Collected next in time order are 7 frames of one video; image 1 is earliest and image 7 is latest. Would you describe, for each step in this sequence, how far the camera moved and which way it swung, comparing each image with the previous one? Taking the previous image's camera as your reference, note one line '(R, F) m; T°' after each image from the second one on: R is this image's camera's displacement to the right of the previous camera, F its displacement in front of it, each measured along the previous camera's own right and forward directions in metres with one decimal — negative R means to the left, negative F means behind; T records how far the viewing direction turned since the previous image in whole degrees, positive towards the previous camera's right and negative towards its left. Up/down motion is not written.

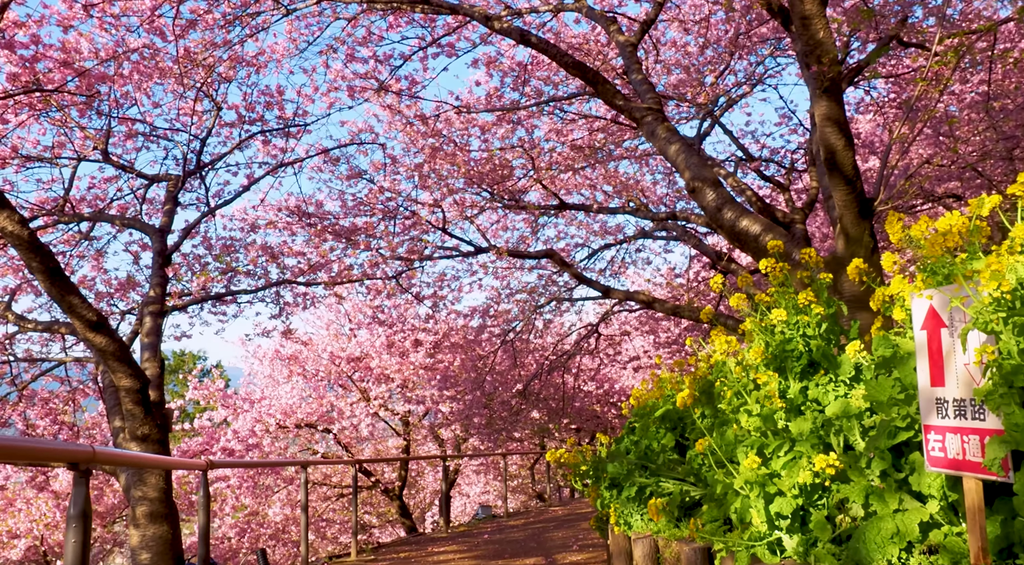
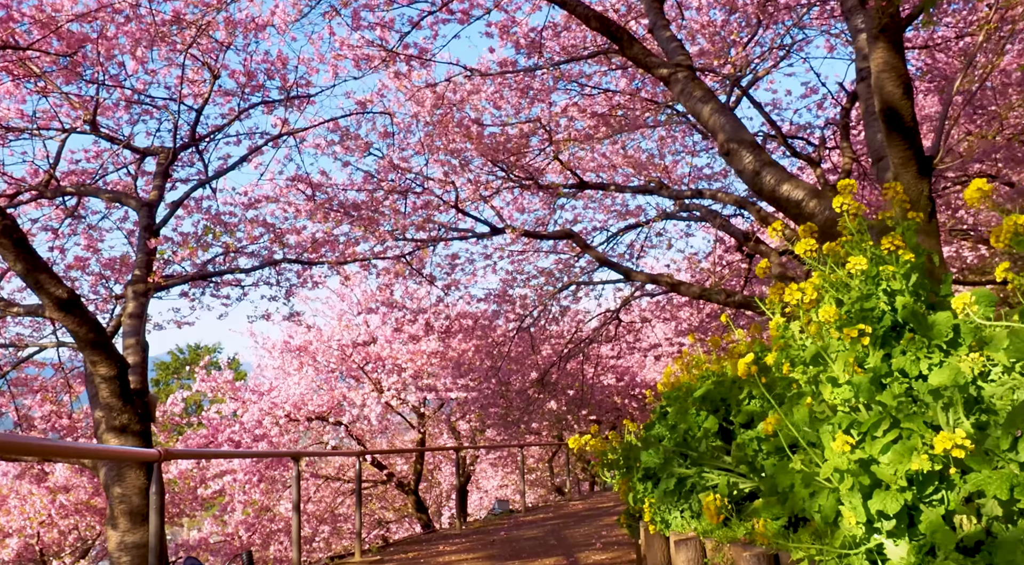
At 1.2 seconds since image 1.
(0.0, +0.5) m; -1°
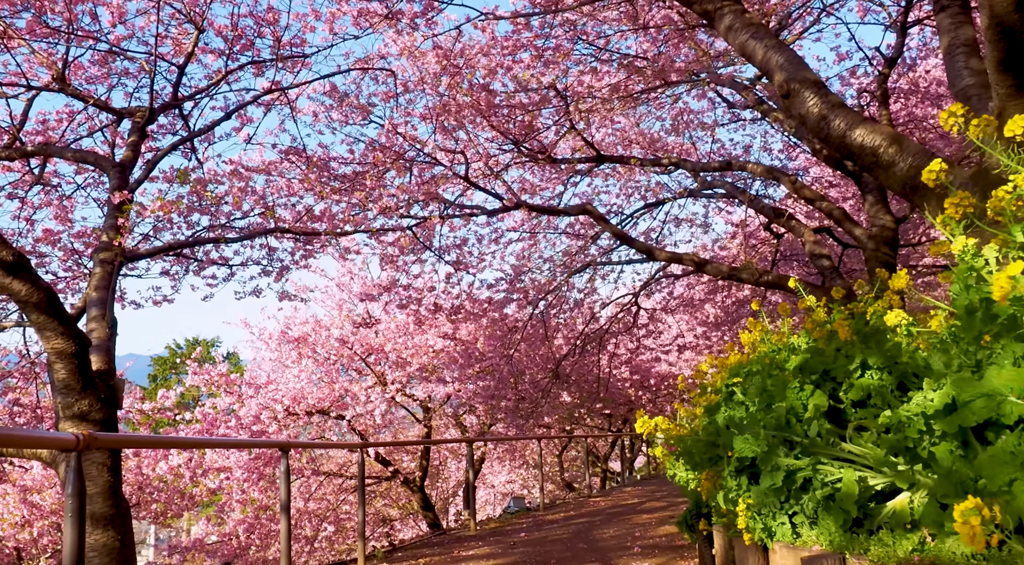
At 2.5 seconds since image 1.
(-0.1, +0.7) m; 0°
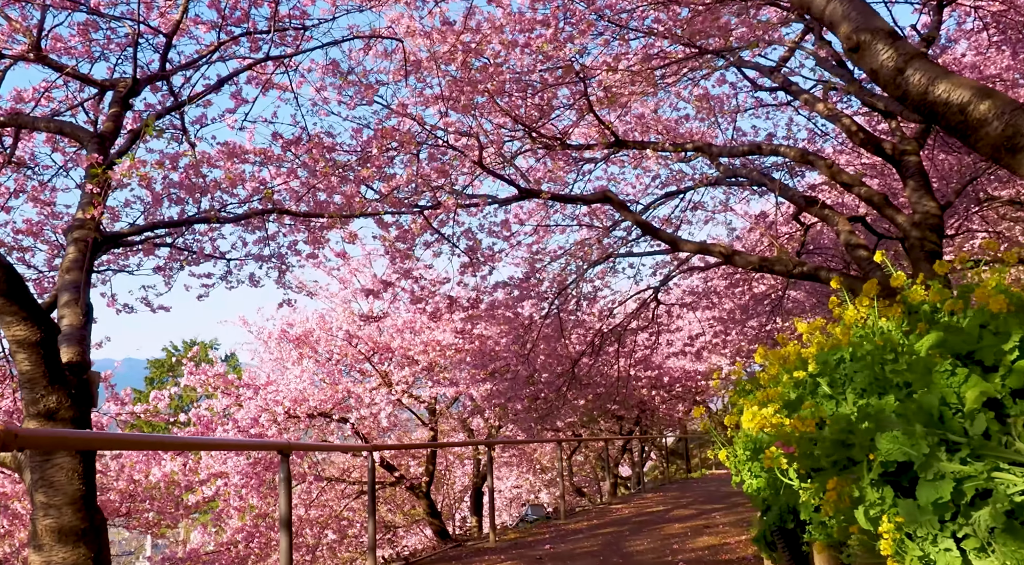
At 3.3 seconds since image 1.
(-0.2, +0.6) m; 0°
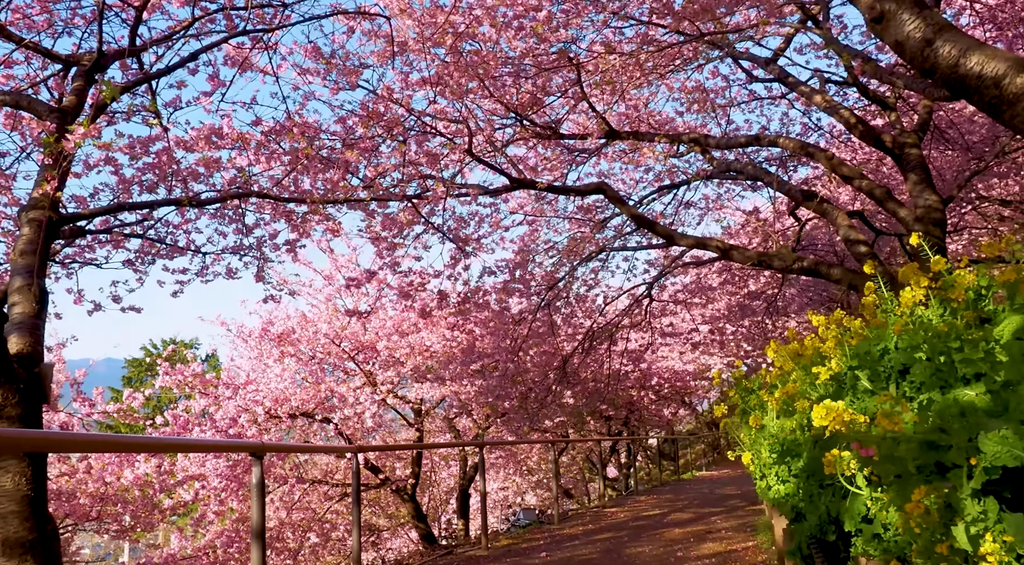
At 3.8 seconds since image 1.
(-0.1, +0.3) m; +1°
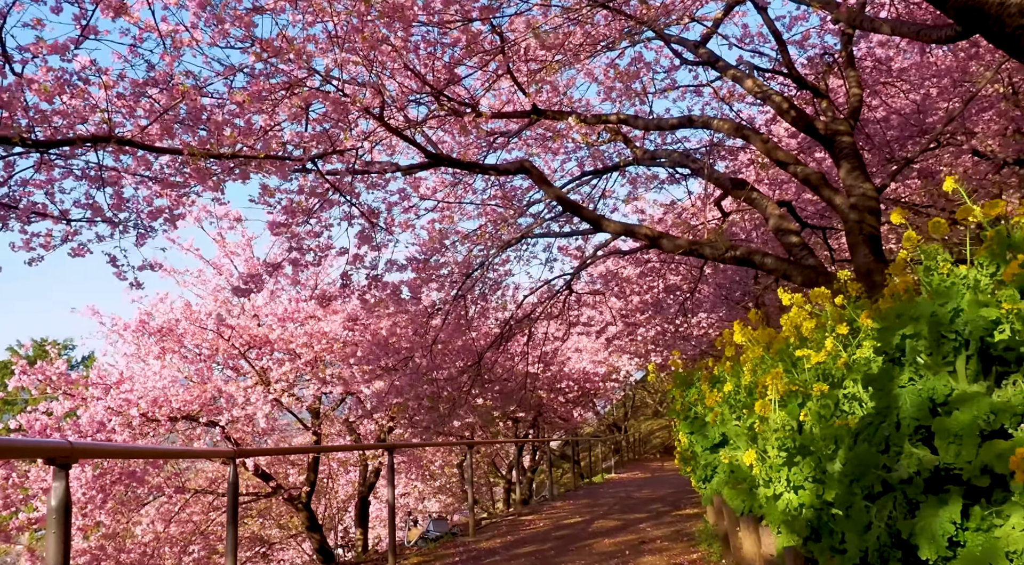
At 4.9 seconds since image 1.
(-0.1, +0.8) m; +7°
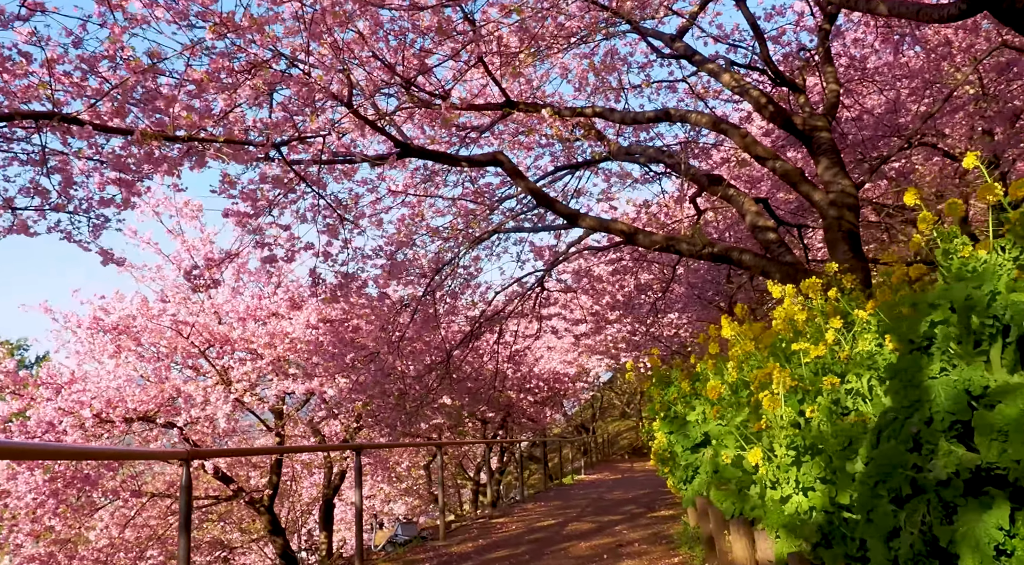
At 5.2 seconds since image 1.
(0.0, +0.2) m; +2°
